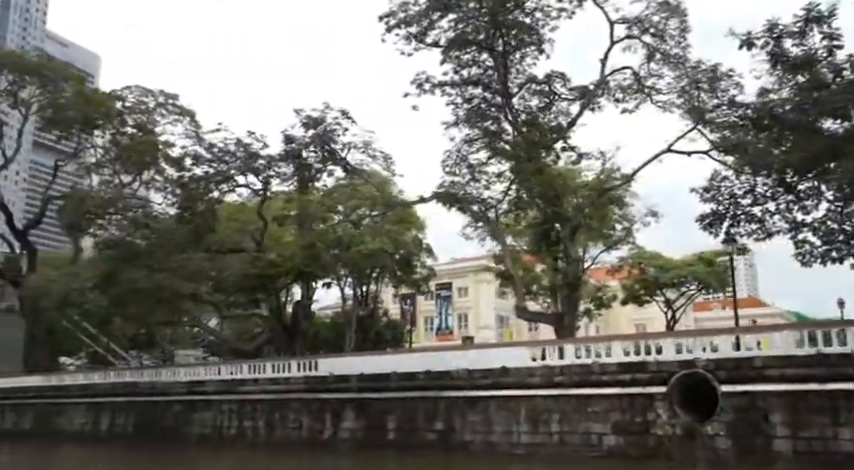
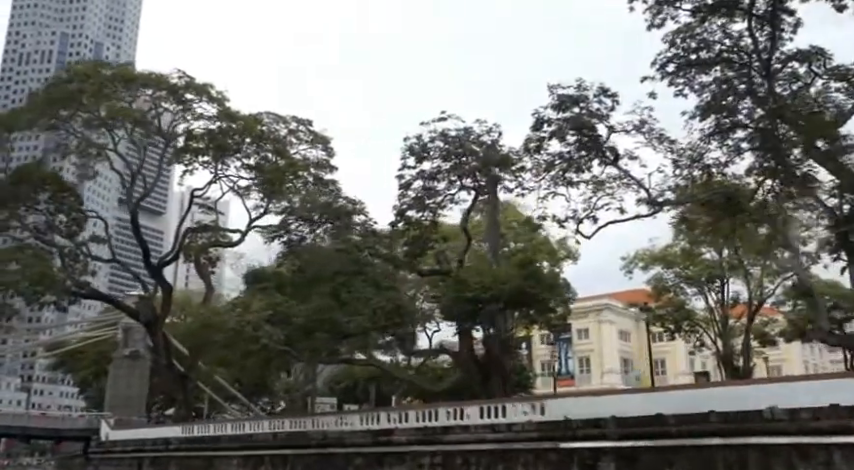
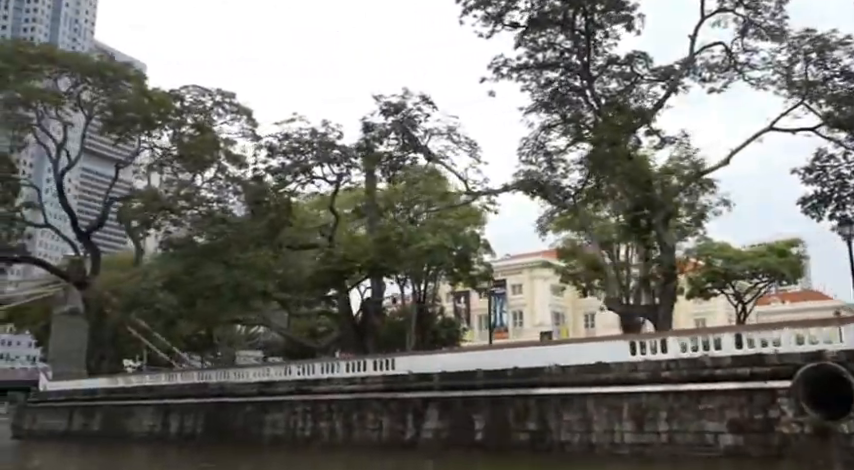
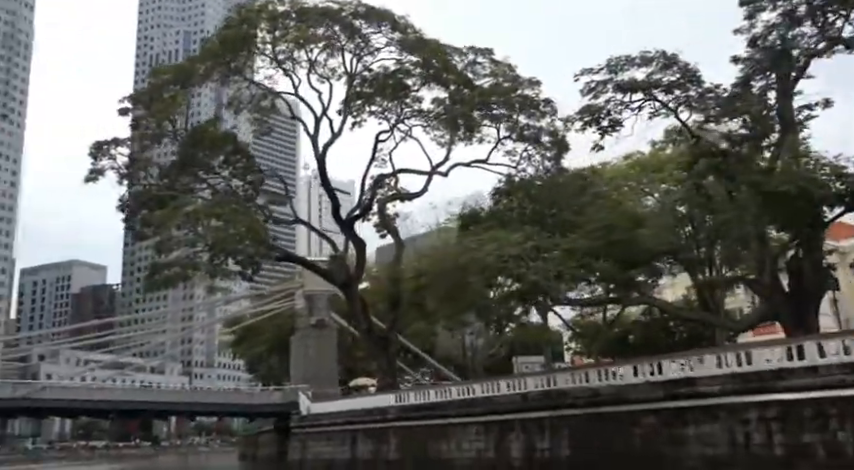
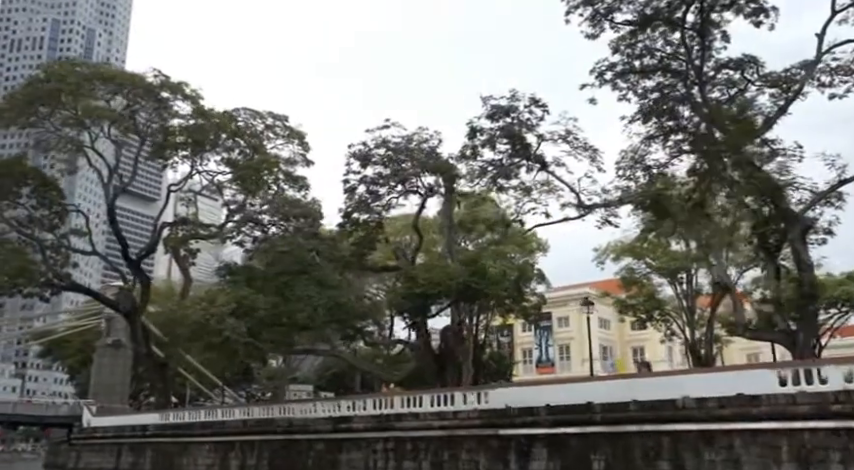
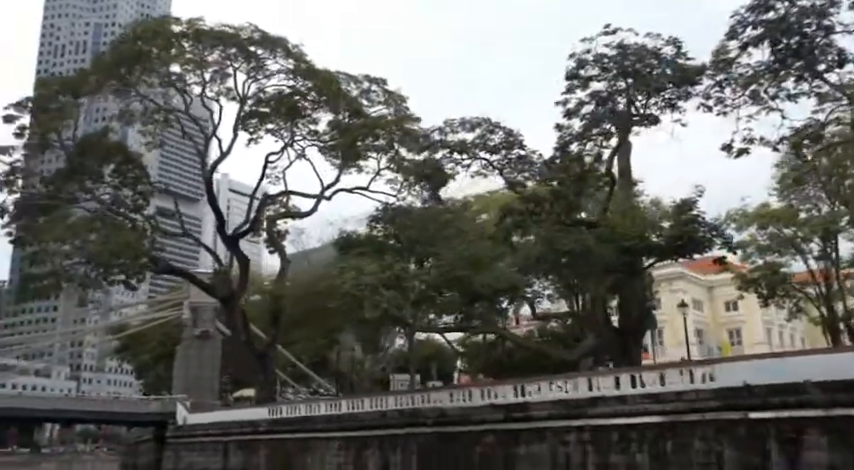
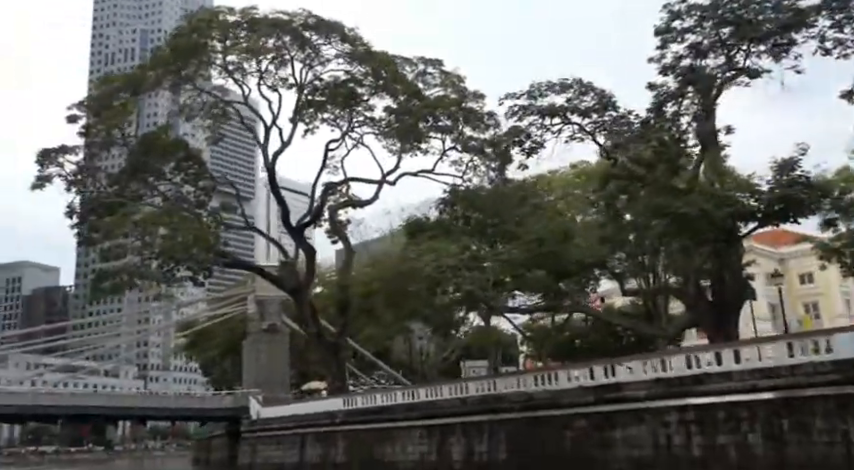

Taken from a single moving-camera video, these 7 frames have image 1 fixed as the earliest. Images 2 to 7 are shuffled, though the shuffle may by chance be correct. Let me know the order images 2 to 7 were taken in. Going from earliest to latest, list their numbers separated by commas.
3, 5, 2, 6, 7, 4
